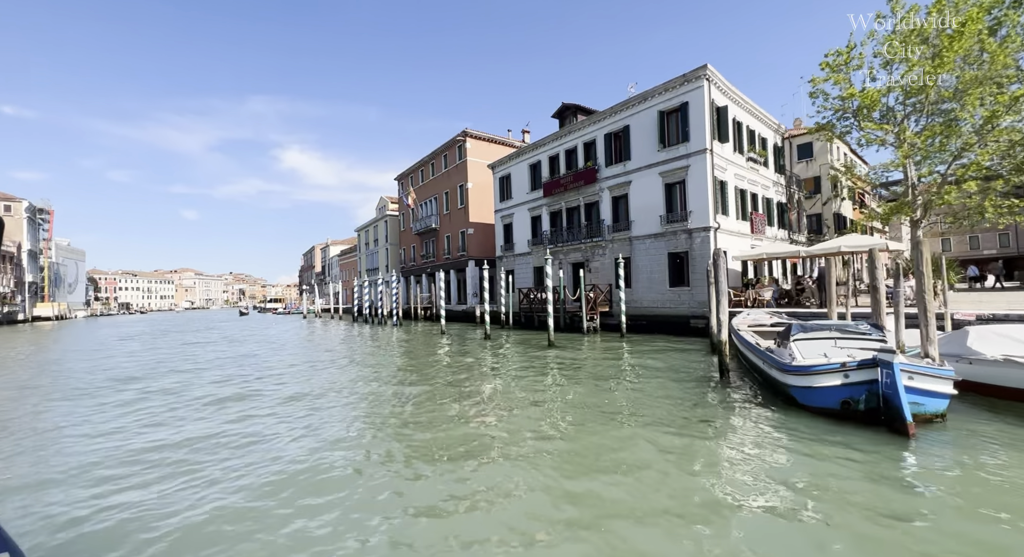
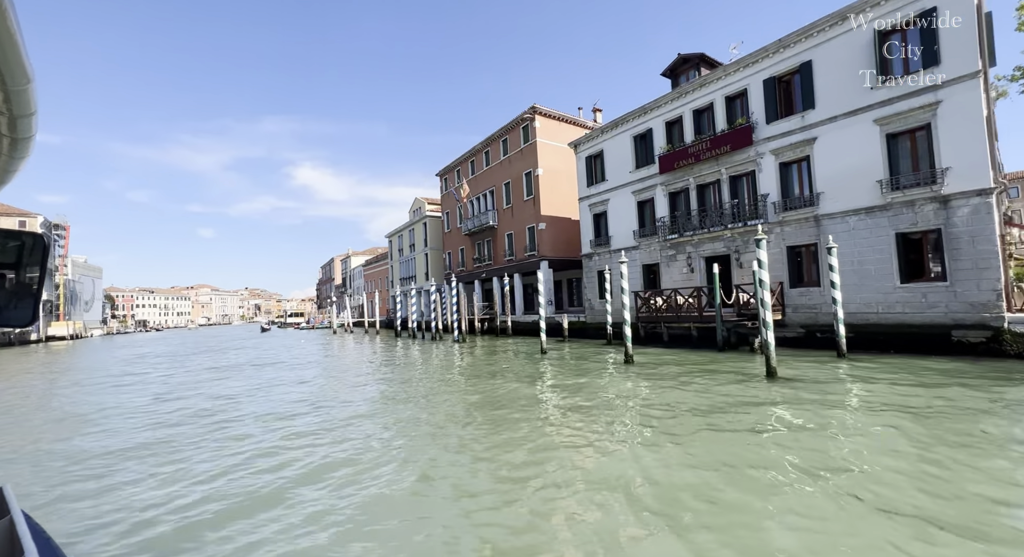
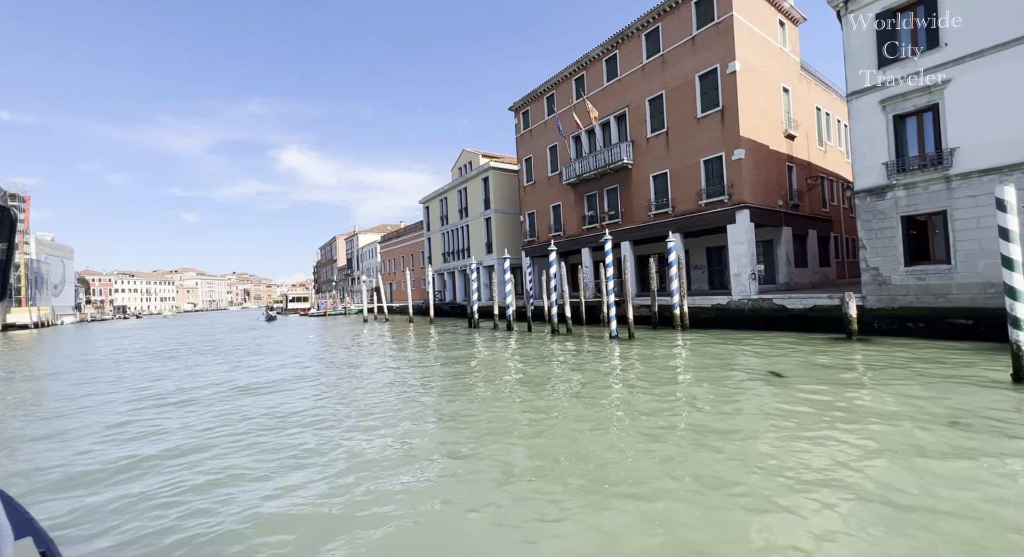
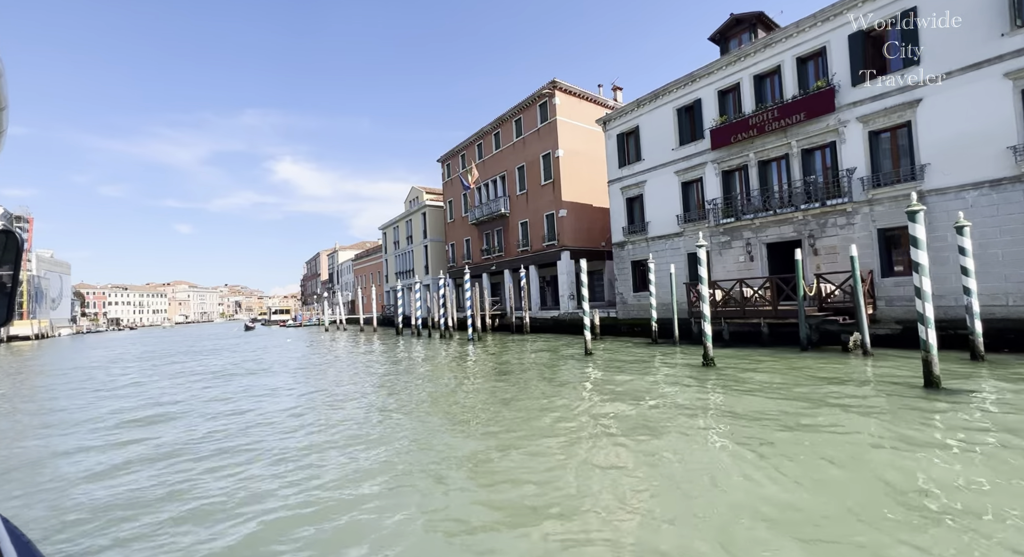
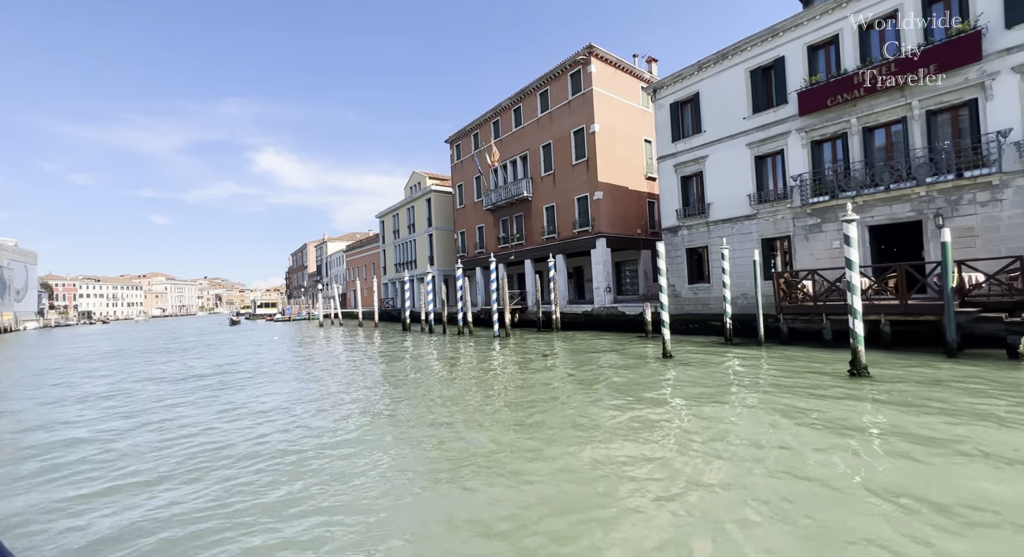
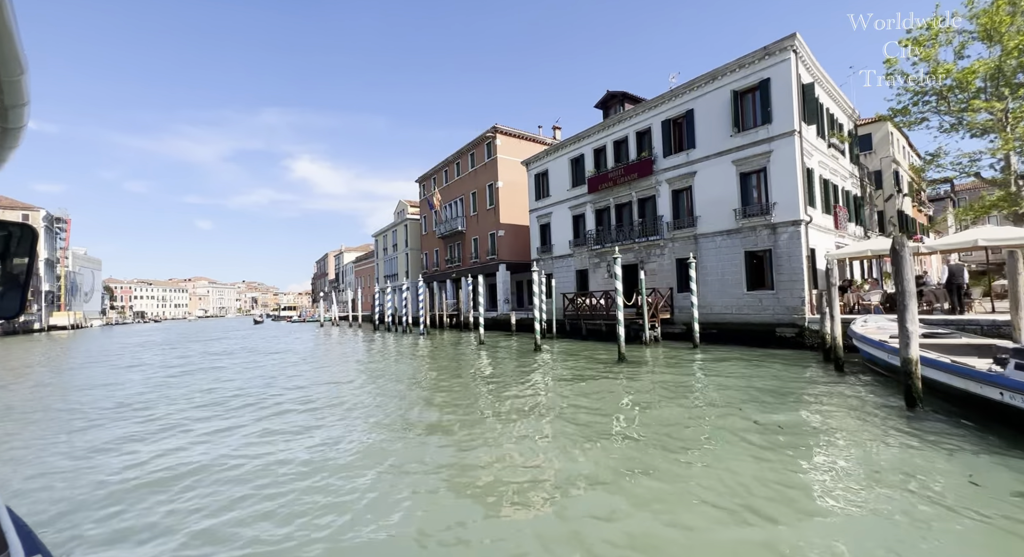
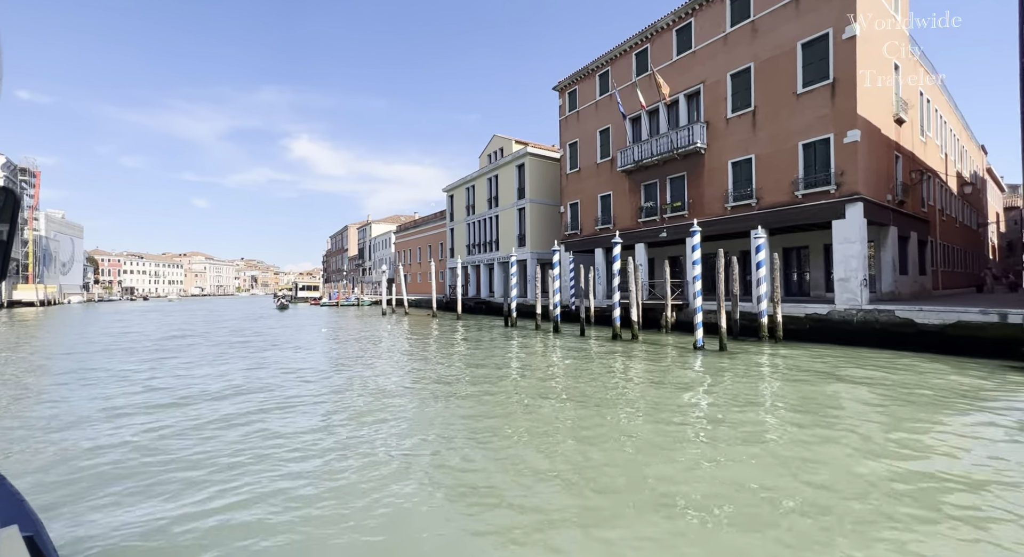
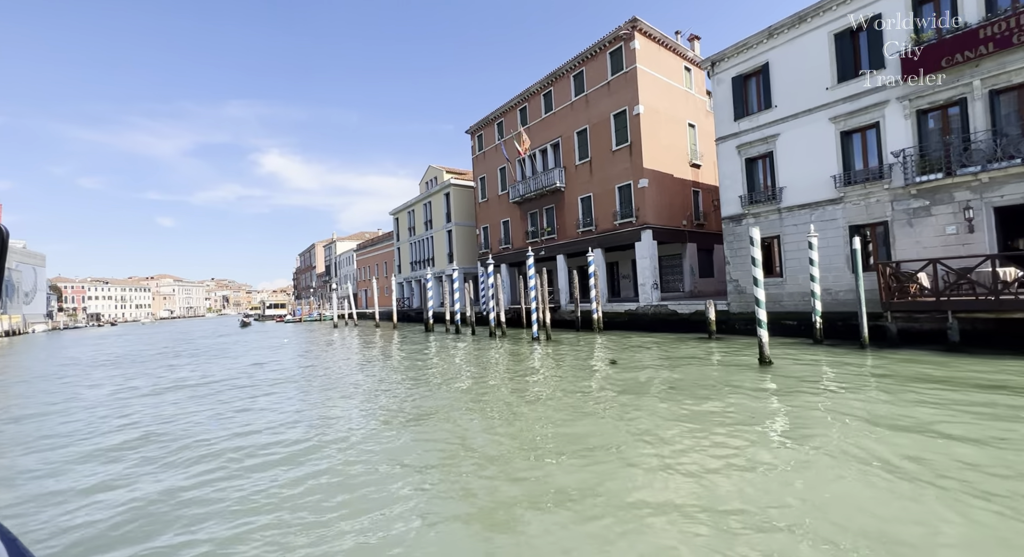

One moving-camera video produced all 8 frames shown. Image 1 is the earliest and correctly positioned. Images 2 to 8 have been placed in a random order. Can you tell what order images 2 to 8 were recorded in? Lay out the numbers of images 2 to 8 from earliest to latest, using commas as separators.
6, 2, 4, 5, 8, 3, 7
